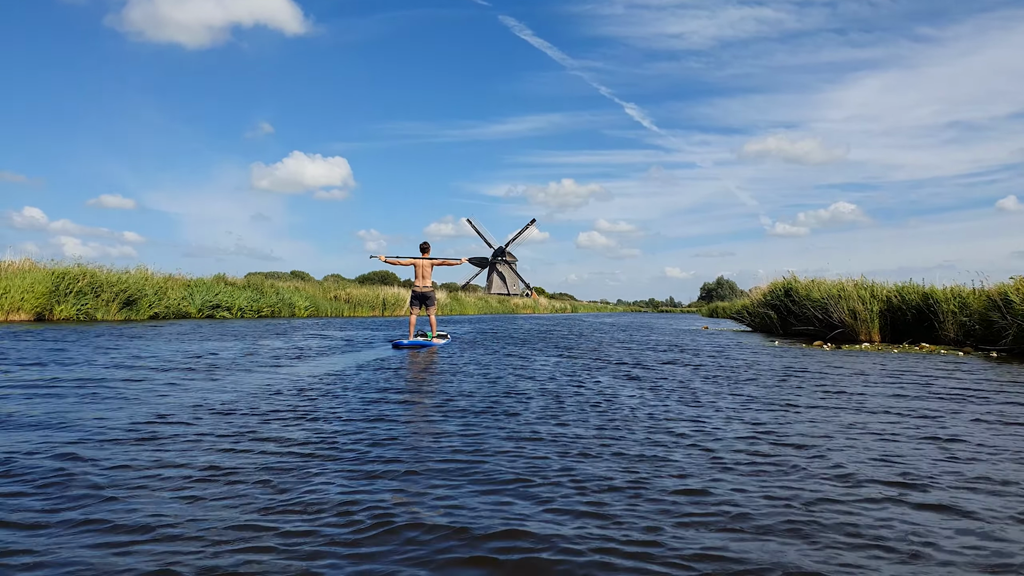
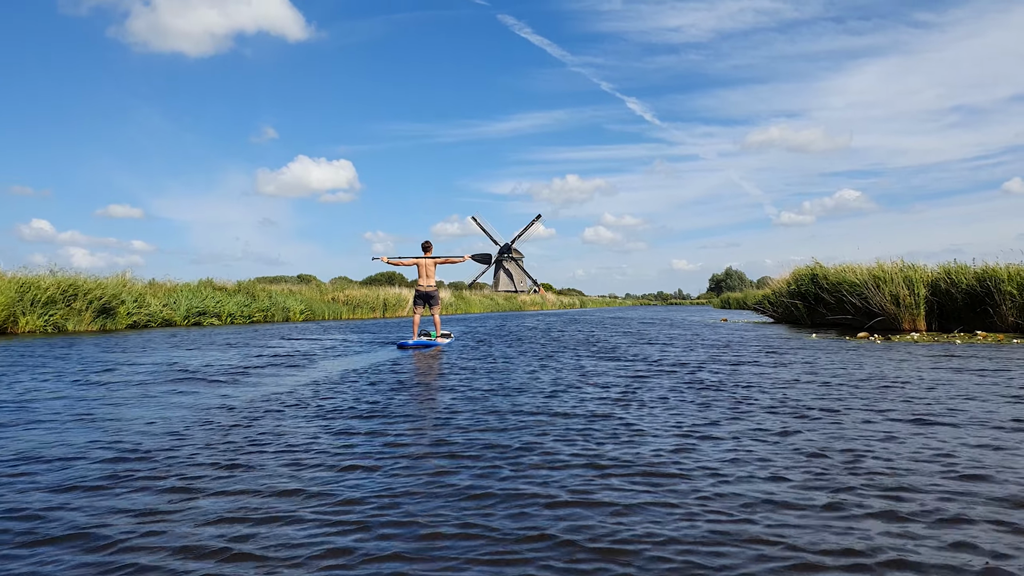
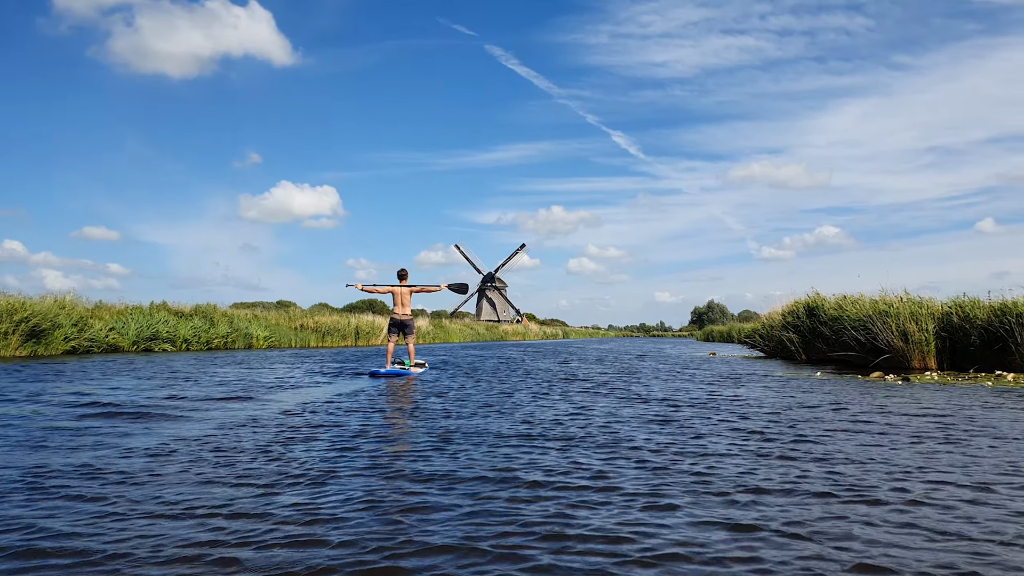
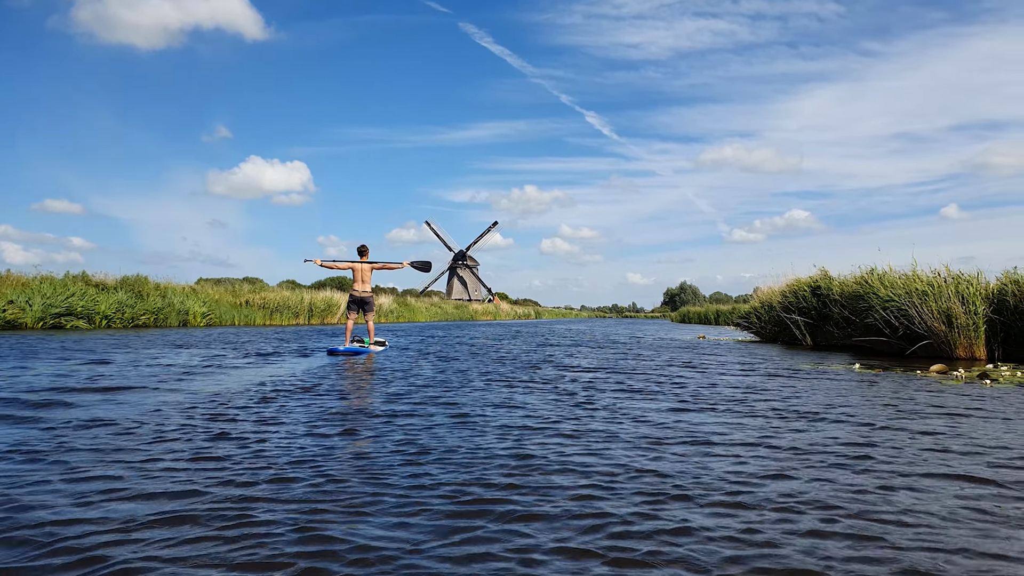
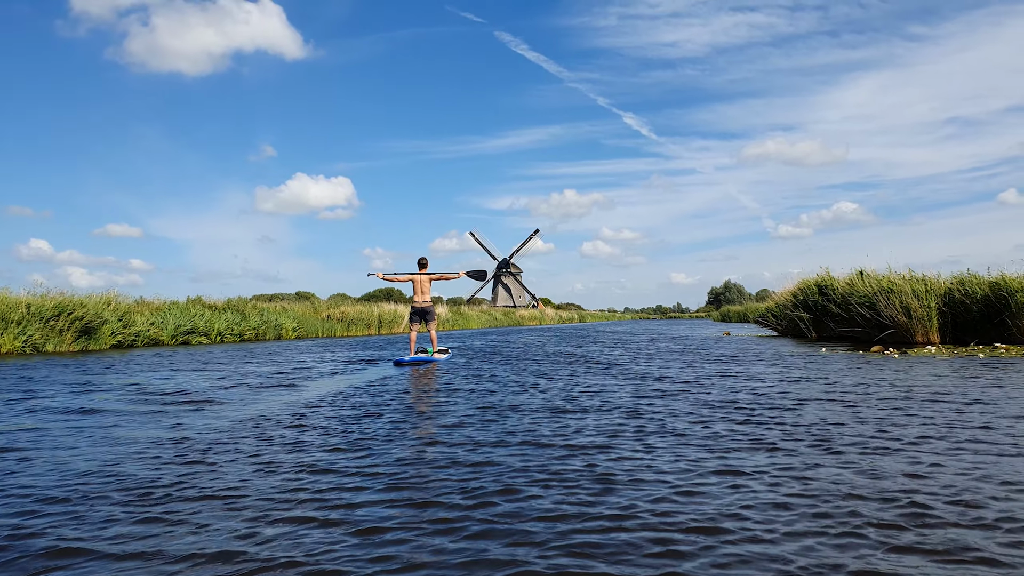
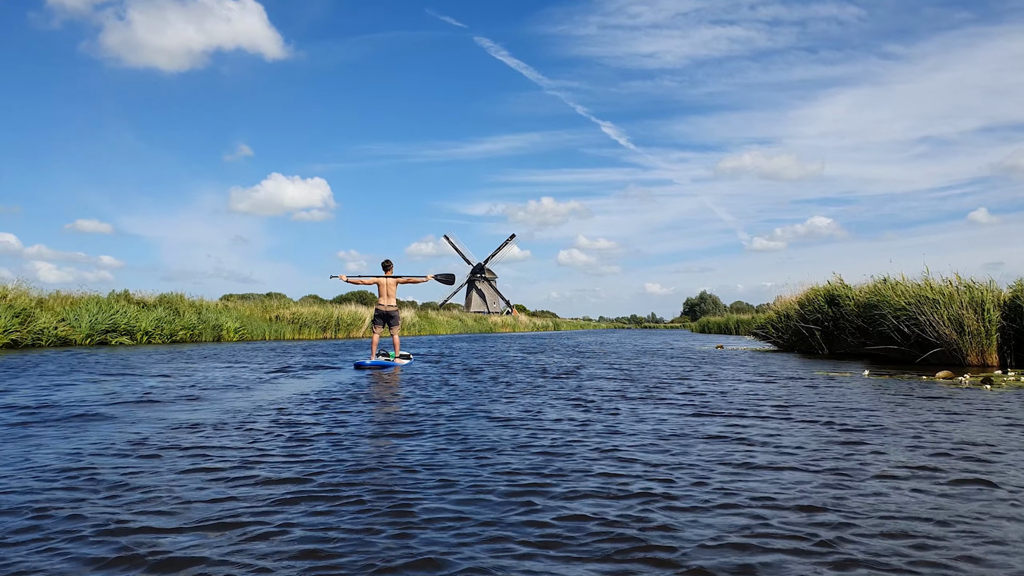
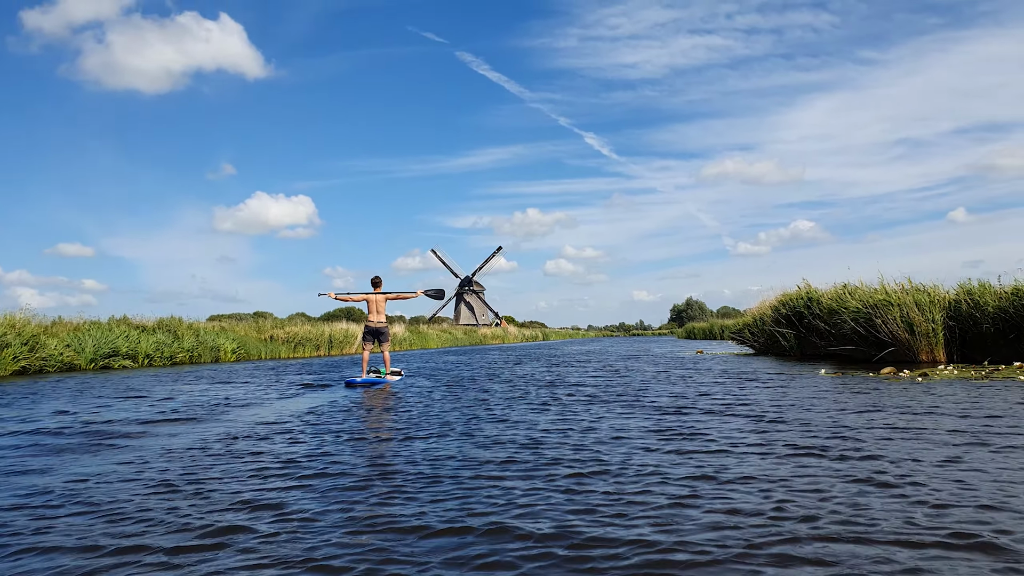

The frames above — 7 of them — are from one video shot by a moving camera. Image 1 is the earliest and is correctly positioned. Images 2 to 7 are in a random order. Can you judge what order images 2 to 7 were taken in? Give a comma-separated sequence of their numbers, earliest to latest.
2, 5, 3, 7, 6, 4
